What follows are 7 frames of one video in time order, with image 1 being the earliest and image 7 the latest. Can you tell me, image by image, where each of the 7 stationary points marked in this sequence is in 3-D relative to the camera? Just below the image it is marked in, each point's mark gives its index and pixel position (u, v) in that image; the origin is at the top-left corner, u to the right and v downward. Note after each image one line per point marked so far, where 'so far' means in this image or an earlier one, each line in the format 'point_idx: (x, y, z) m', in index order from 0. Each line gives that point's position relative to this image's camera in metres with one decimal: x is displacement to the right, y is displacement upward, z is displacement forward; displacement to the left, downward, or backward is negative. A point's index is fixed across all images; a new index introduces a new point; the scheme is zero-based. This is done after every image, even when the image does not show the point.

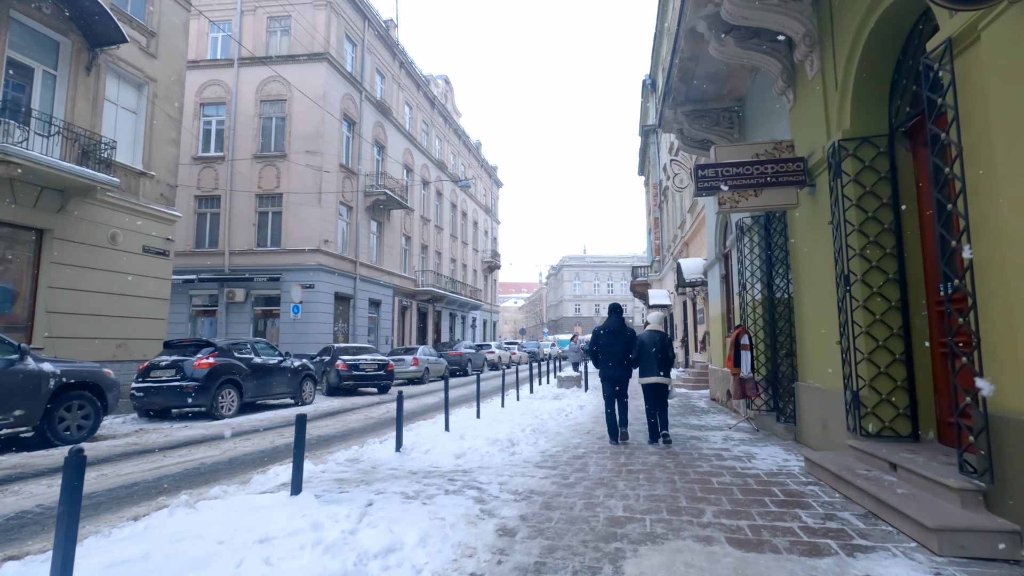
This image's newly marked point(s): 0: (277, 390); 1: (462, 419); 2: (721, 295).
0: (-5.8, -2.5, +13.1) m
1: (-0.9, -2.5, +10.0) m
2: (+5.0, -0.2, +12.8) m
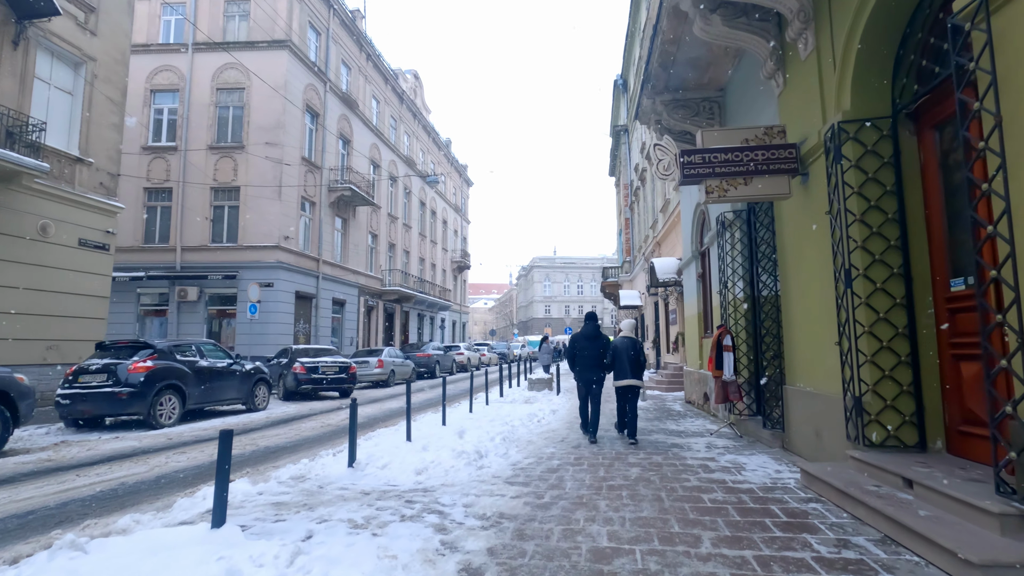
0: (-6.5, -2.5, +12.1) m
1: (-1.5, -2.4, +9.3) m
2: (+4.3, -0.1, +12.4) m
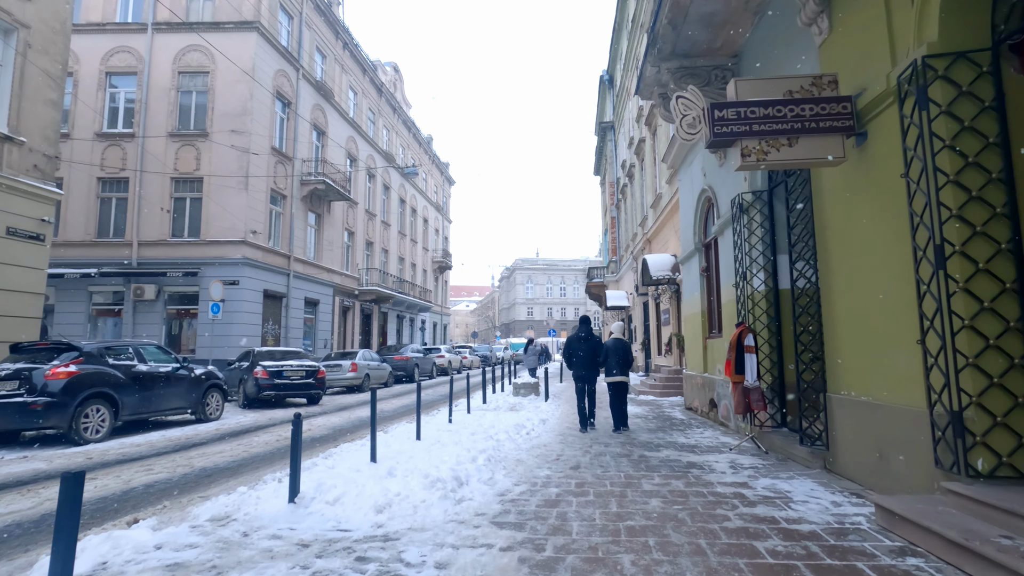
0: (-6.8, -2.3, +10.6) m
1: (-1.7, -2.3, +8.0) m
2: (+3.9, 0.0, +11.2) m
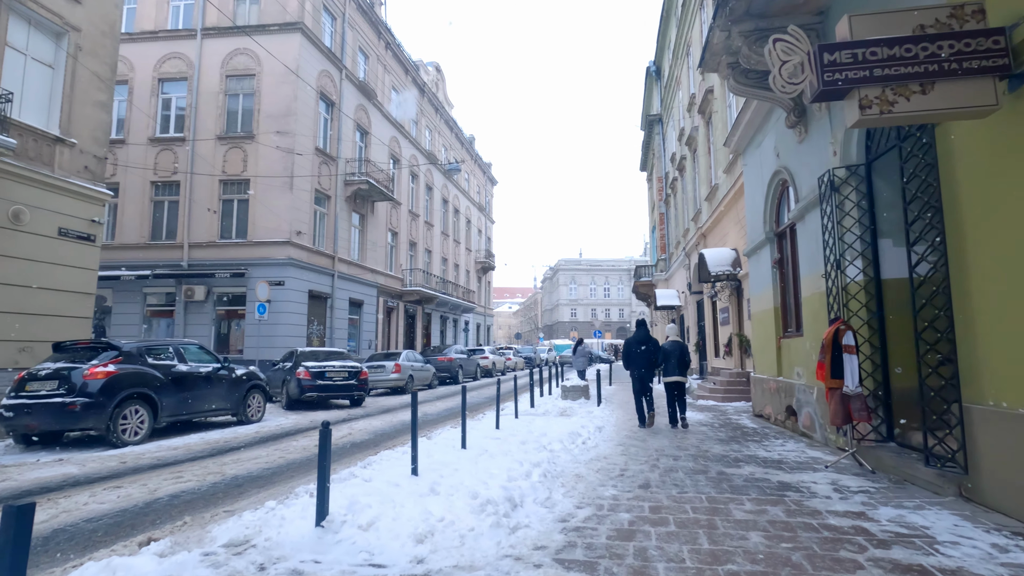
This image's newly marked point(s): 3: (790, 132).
0: (-5.9, -2.3, +10.3) m
1: (-0.9, -2.2, +7.3) m
2: (+4.9, +0.1, +10.1) m
3: (+4.5, +2.5, +8.6) m
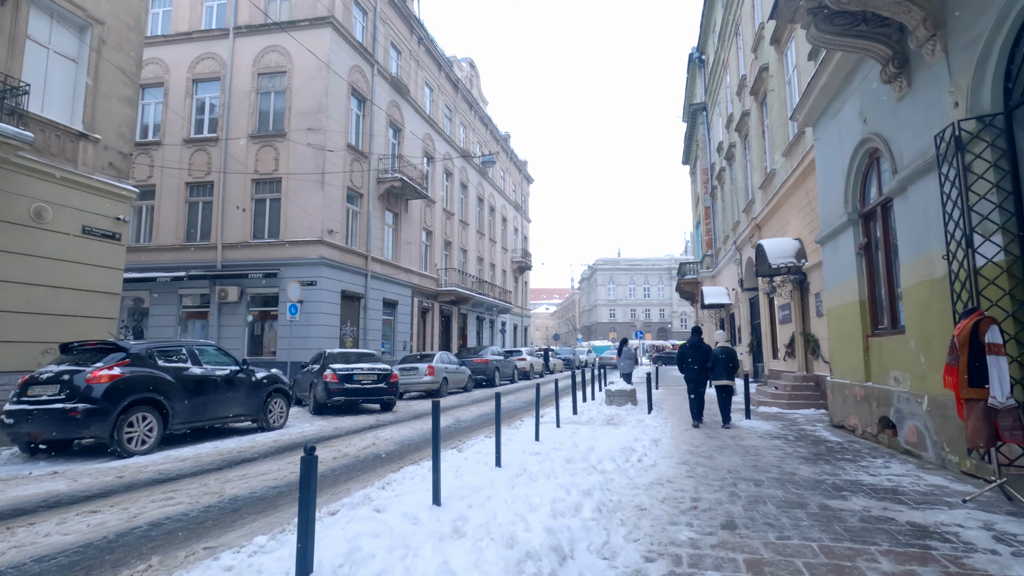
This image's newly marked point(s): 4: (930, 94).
0: (-5.1, -2.2, +9.6) m
1: (-0.4, -2.1, +6.2) m
2: (+5.6, +0.2, +8.7) m
3: (+5.0, +2.7, +7.2) m
4: (+4.8, +2.2, +6.1) m
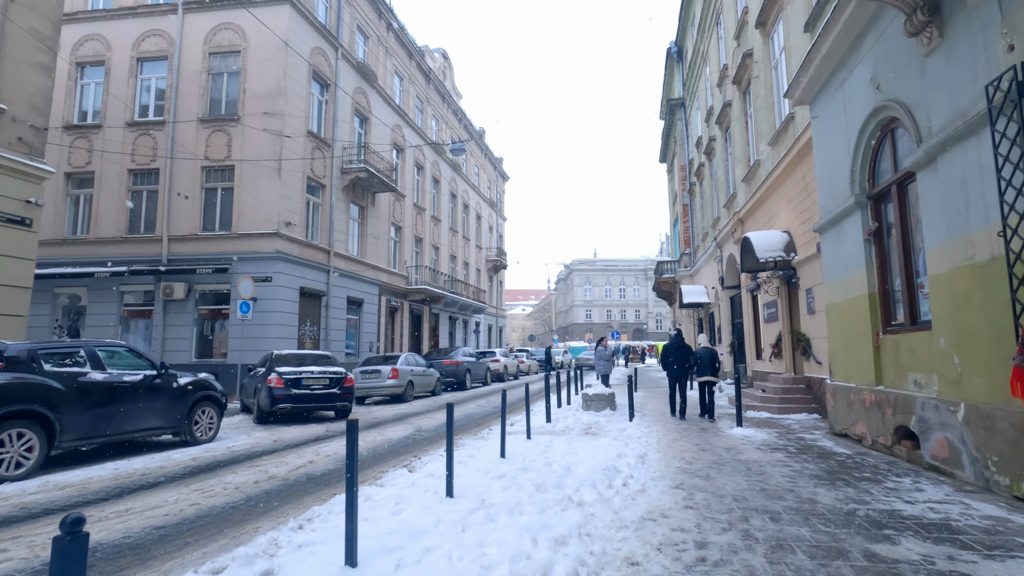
0: (-5.7, -2.1, +8.1) m
1: (-0.8, -1.9, +5.0) m
2: (+5.0, +0.4, +7.7) m
3: (+4.6, +2.8, +6.2) m
4: (+4.4, +2.3, +5.1) m
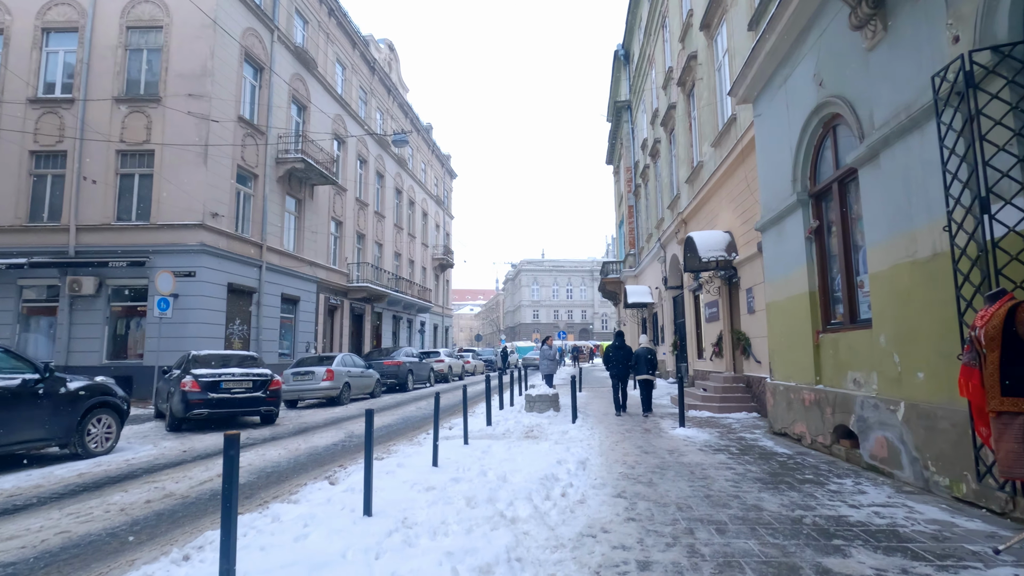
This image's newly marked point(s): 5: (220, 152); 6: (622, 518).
0: (-6.6, -2.0, +7.0) m
1: (-1.4, -1.9, +4.4) m
2: (+4.2, +0.4, +7.6) m
3: (+3.9, +2.8, +6.1) m
4: (+3.8, +2.4, +5.0) m
5: (-10.4, +4.8, +19.2) m
6: (+0.9, -1.9, +4.3) m
